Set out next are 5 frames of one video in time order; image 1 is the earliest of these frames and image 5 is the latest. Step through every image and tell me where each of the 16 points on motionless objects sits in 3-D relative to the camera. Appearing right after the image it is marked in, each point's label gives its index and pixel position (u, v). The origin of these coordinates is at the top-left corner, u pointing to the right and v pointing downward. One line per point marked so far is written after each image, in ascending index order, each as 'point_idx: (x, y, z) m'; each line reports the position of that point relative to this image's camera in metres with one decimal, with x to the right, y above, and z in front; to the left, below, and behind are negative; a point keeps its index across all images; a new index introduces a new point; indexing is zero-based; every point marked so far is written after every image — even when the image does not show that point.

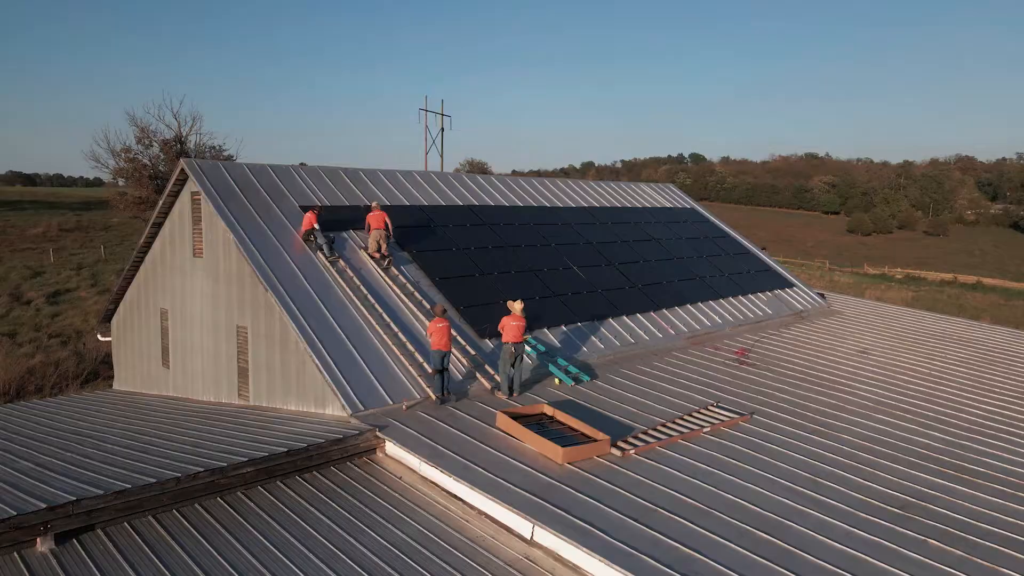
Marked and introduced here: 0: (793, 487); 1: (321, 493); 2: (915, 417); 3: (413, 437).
0: (+3.5, -2.5, +7.8) m
1: (-2.2, -2.4, +7.2) m
2: (+7.1, -2.3, +10.9) m
3: (-1.3, -2.0, +8.1) m
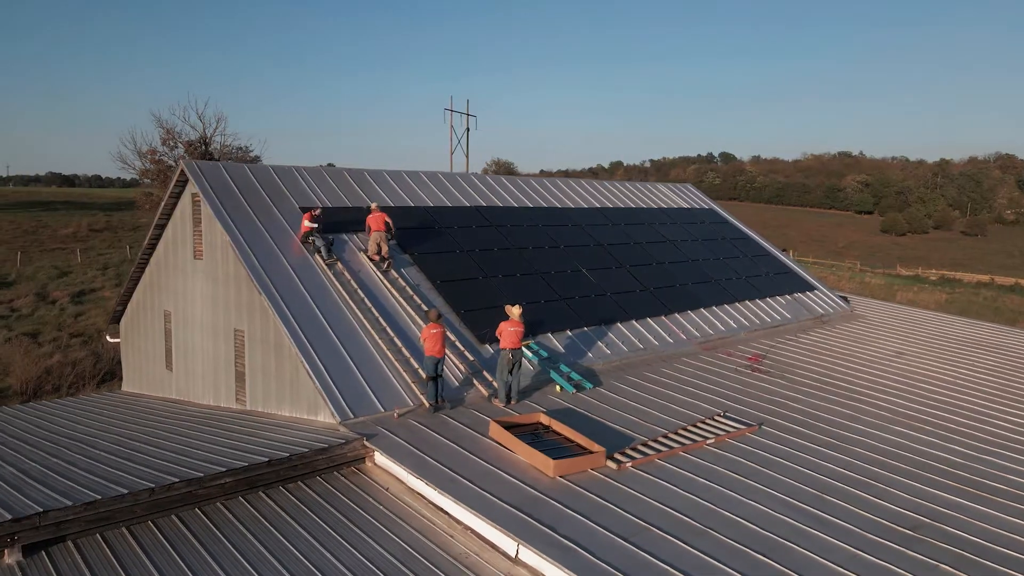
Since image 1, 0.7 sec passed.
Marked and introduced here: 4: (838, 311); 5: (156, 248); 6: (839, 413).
0: (+3.4, -2.6, +7.3) m
1: (-2.4, -2.5, +7.0) m
2: (+7.1, -2.4, +10.4) m
3: (-1.4, -2.0, +7.9) m
4: (+10.6, -0.7, +19.7) m
5: (-8.0, +0.9, +13.7) m
6: (+5.8, -2.2, +10.9) m
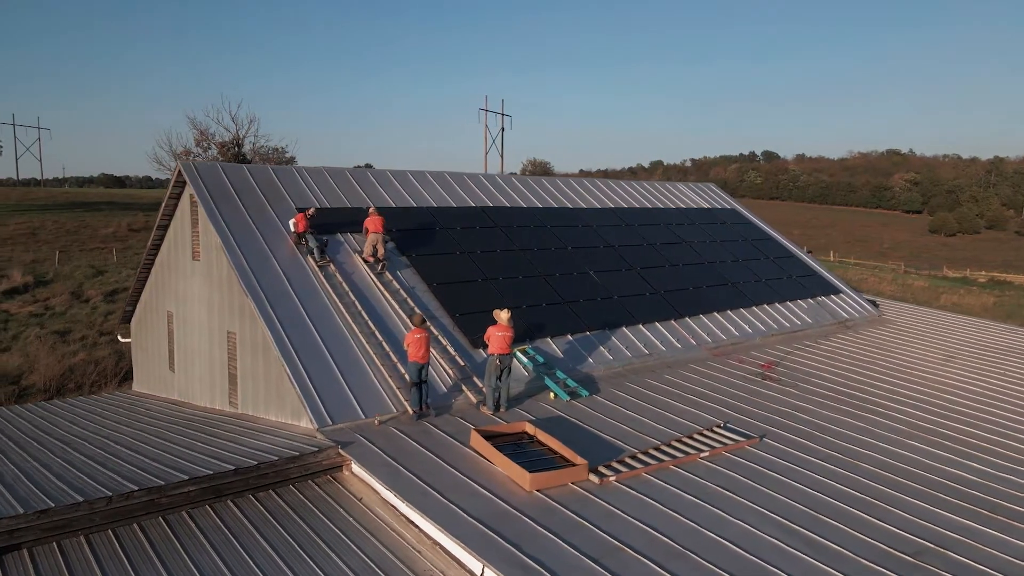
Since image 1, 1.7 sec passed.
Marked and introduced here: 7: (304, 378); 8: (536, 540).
0: (+3.1, -2.7, +6.9) m
1: (-2.7, -2.5, +6.8) m
2: (+7.0, -2.5, +9.7) m
3: (-1.7, -2.1, +7.6) m
4: (+10.9, -0.9, +18.9) m
5: (-7.9, +0.9, +13.8) m
6: (+5.6, -2.3, +10.3) m
7: (-3.0, -1.3, +8.8) m
8: (+0.2, -2.6, +6.2) m
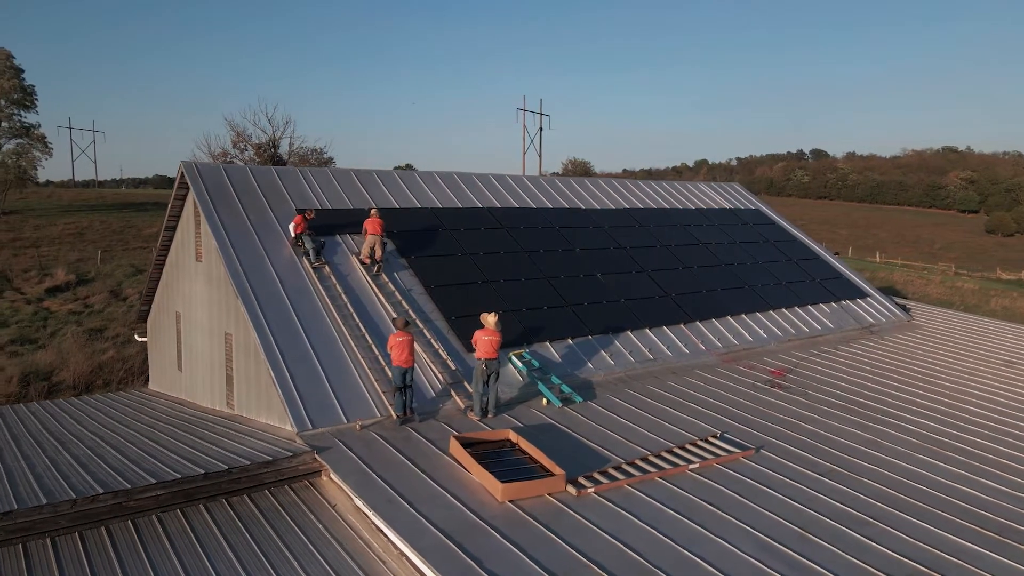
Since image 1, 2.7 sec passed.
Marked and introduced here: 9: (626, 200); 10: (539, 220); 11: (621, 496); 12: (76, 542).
0: (+2.7, -2.7, +6.5) m
1: (-3.0, -2.6, +6.8) m
2: (+6.8, -2.6, +9.2) m
3: (-2.0, -2.1, +7.5) m
4: (+11.2, -1.0, +18.1) m
5: (-7.8, +0.9, +14.0) m
6: (+5.5, -2.4, +9.8) m
7: (-3.2, -1.3, +8.8) m
8: (-0.1, -2.6, +6.0) m
9: (+3.6, +2.9, +20.0) m
10: (+0.7, +1.8, +16.2) m
11: (+1.3, -2.5, +7.3) m
12: (-4.4, -2.6, +6.2) m
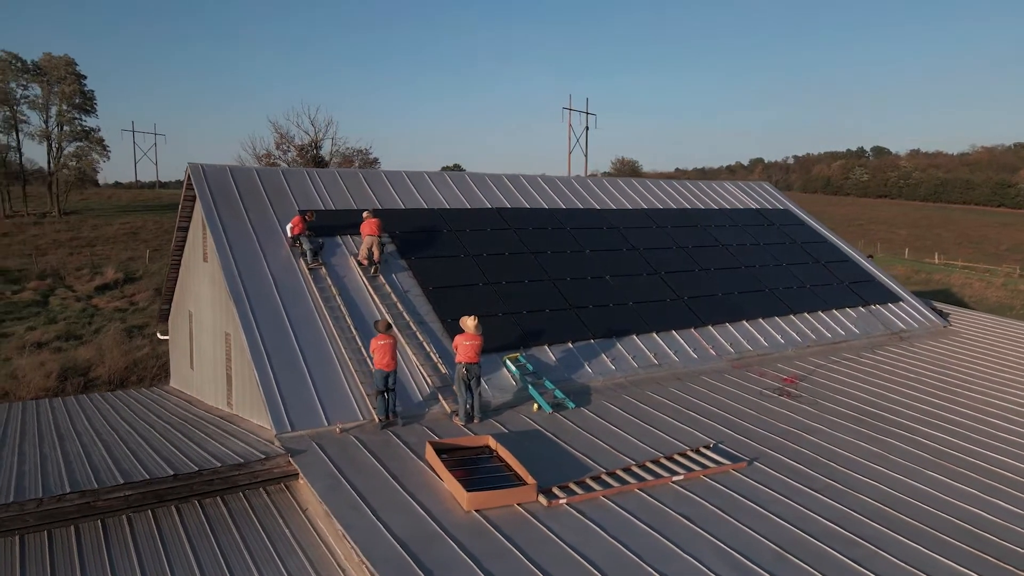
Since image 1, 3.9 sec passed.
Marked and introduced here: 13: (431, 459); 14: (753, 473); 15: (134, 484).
0: (+2.3, -2.8, +6.2) m
1: (-3.4, -2.6, +6.8) m
2: (+6.6, -2.7, +8.6) m
3: (-2.3, -2.2, +7.5) m
4: (+11.5, -1.1, +17.2) m
5: (-7.7, +0.9, +14.4) m
6: (+5.3, -2.5, +9.3) m
7: (-3.4, -1.4, +8.9) m
8: (-0.6, -2.7, +5.9) m
9: (+4.1, +2.8, +19.6) m
10: (+1.0, +1.7, +16.0) m
11: (+1.0, -2.5, +7.1) m
12: (-4.8, -2.6, +6.3) m
13: (-1.0, -2.1, +7.6) m
14: (+3.3, -2.5, +8.3) m
15: (-4.1, -2.1, +6.7) m
